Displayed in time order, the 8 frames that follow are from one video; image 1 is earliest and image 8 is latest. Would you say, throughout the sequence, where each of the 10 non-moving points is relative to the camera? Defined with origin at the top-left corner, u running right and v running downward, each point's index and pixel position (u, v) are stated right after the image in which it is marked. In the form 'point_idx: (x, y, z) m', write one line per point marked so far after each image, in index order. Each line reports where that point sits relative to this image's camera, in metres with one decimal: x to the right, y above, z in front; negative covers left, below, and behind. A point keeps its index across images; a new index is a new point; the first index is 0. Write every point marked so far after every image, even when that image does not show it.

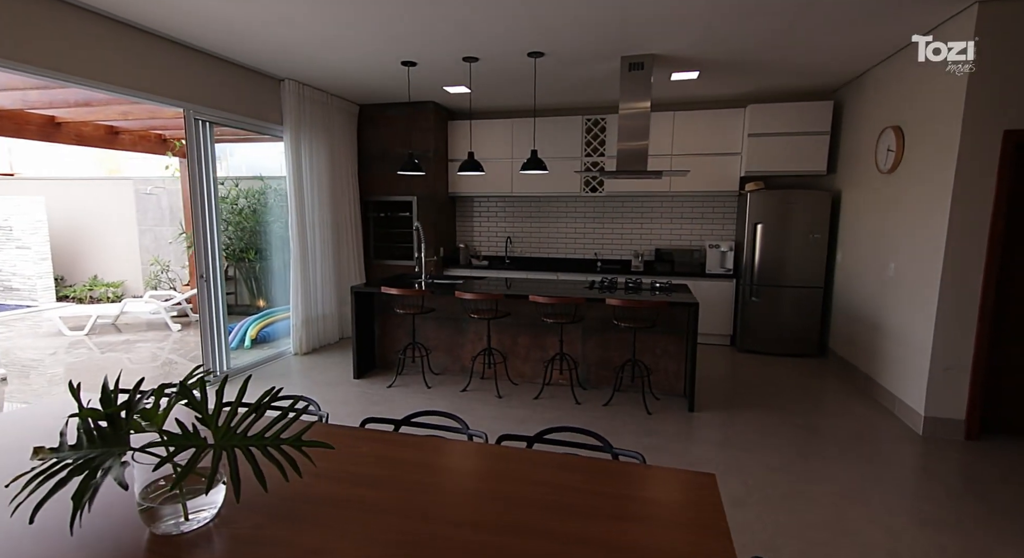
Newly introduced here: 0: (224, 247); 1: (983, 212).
0: (-2.6, +0.3, +4.5) m
1: (+3.1, +0.4, +3.2) m
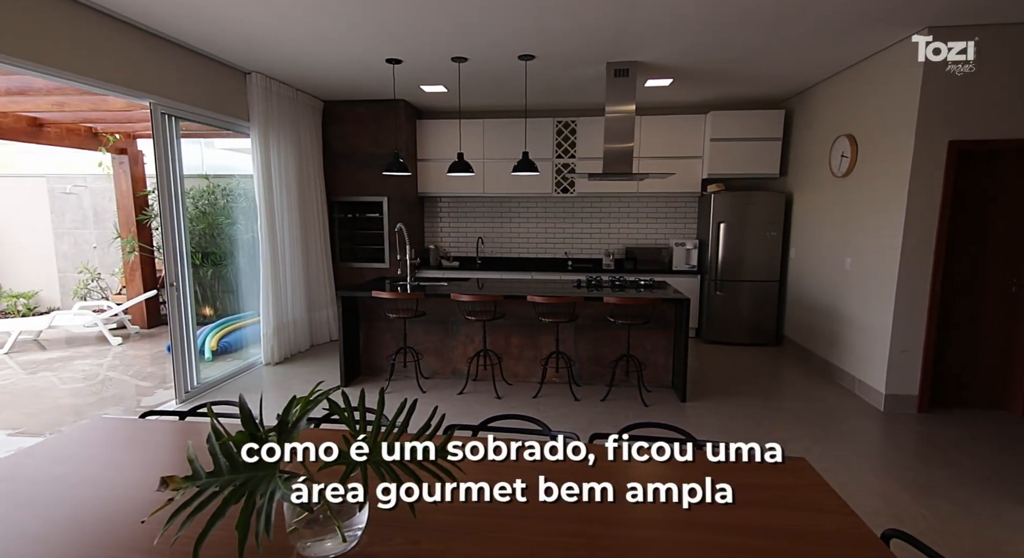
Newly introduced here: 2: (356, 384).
0: (-2.7, +0.3, +4.2) m
1: (+3.1, +0.5, +3.7) m
2: (-1.4, -0.9, +4.4) m
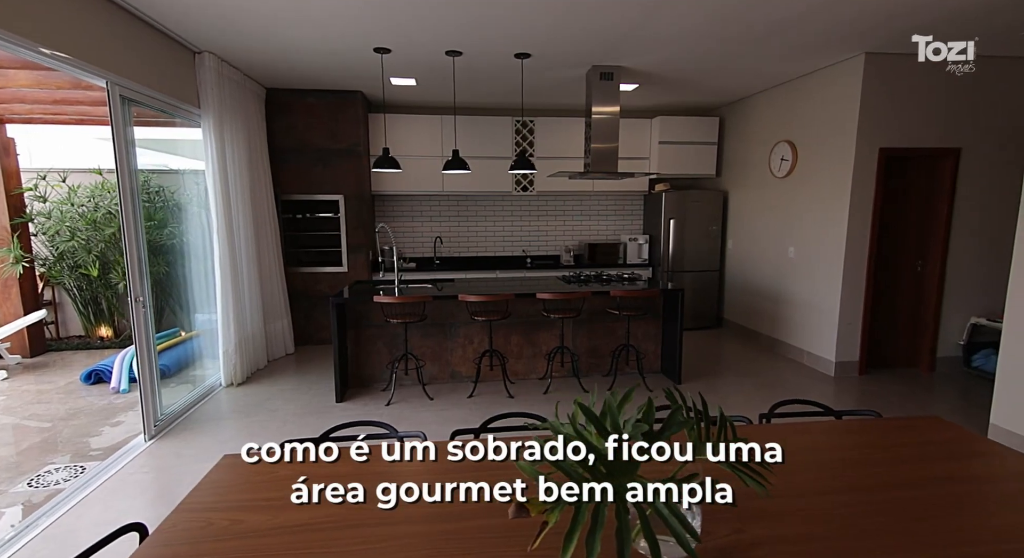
0: (-2.6, +0.2, +3.5) m
1: (+3.2, +0.7, +4.4) m
2: (-1.3, -1.0, +4.0) m
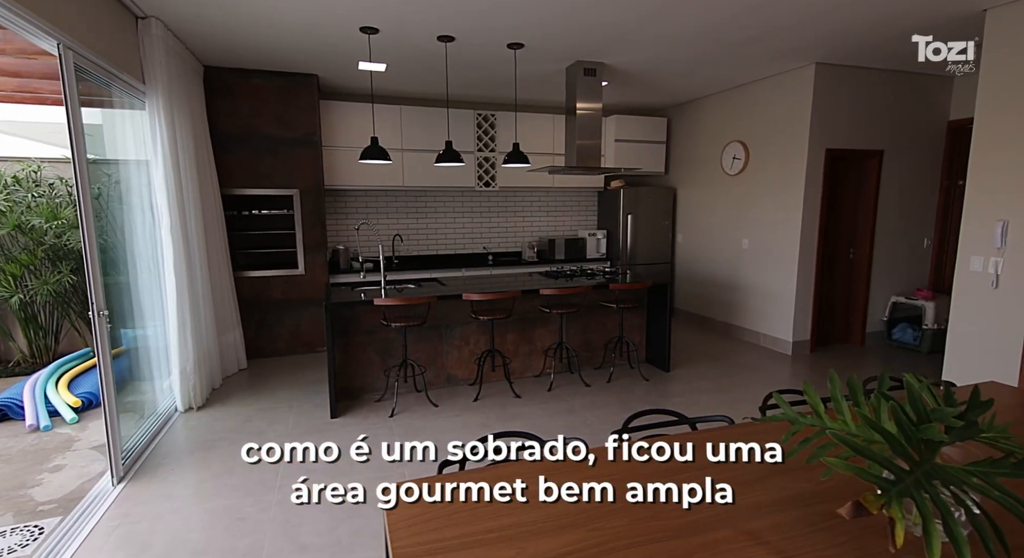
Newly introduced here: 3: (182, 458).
0: (-2.4, +0.1, +2.9) m
1: (+3.0, +0.8, +4.9) m
2: (-1.2, -1.0, +3.7) m
3: (-2.1, -1.1, +3.1) m
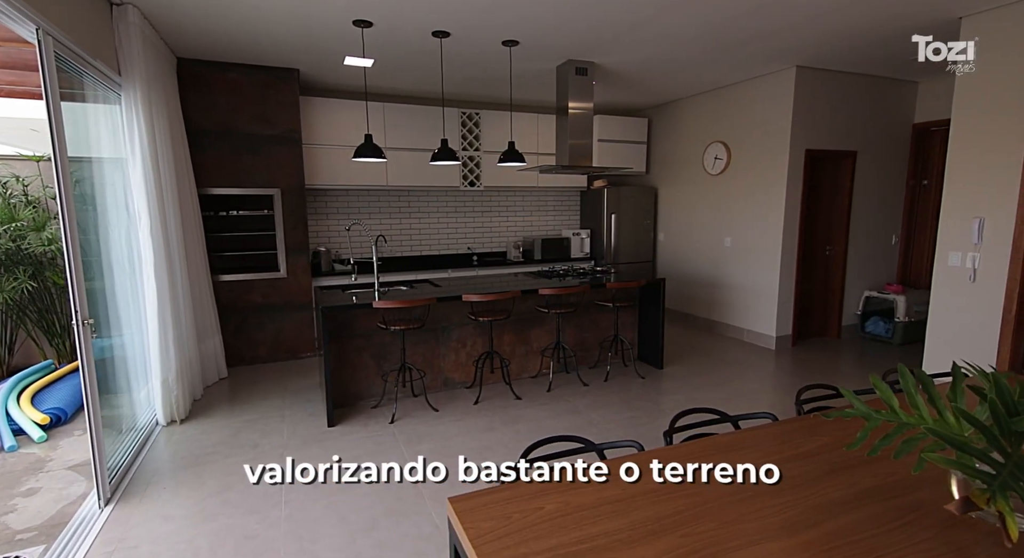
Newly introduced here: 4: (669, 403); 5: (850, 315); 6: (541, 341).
0: (-2.3, +0.1, +2.7) m
1: (+2.9, +0.8, +5.1) m
2: (-1.2, -1.0, +3.5) m
3: (-2.0, -1.1, +2.9) m
4: (+1.3, -1.0, +3.9) m
5: (+3.9, -0.4, +5.7) m
6: (+0.3, -0.5, +4.4) m
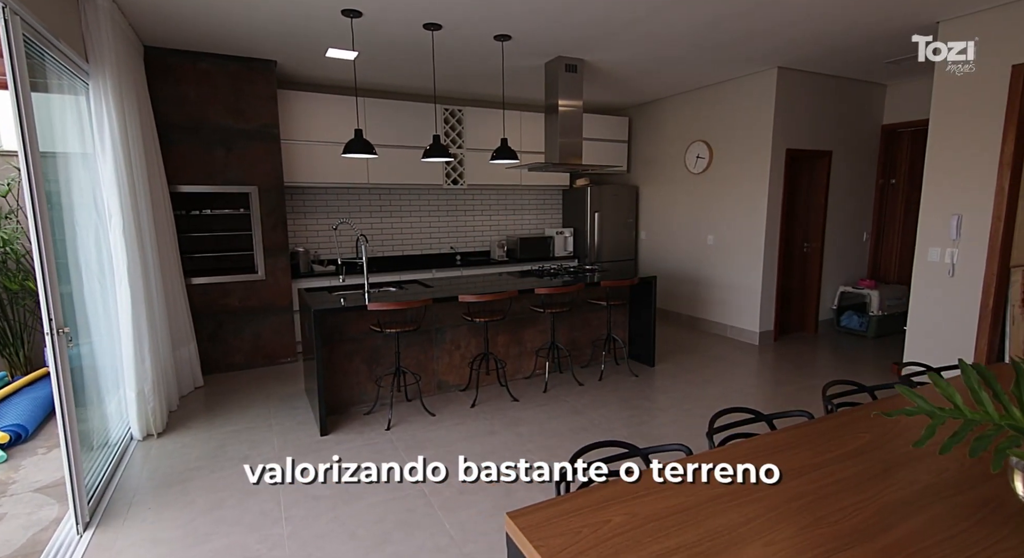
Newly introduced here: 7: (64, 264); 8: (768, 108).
0: (-2.3, +0.1, +2.5) m
1: (+2.8, +0.9, +5.2) m
2: (-1.2, -1.0, +3.4) m
3: (-1.9, -1.2, +2.7) m
4: (+1.2, -1.0, +3.9) m
5: (+3.7, -0.4, +5.9) m
6: (+0.2, -0.5, +4.3) m
7: (-2.4, +0.1, +2.7) m
8: (+2.6, +1.8, +5.1) m
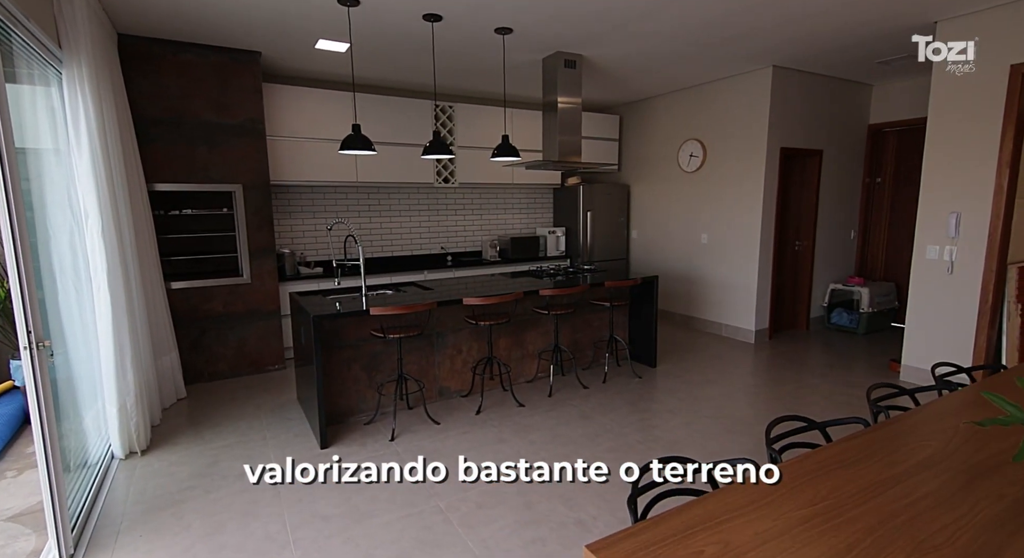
0: (-2.2, 0.0, +2.2) m
1: (+2.7, +0.9, +5.2) m
2: (-1.1, -1.0, +3.2) m
3: (-1.8, -1.2, +2.5) m
4: (+1.3, -1.0, +3.9) m
5: (+3.7, -0.3, +5.9) m
6: (+0.2, -0.5, +4.2) m
7: (-2.3, 0.0, +2.4) m
8: (+2.6, +1.8, +5.1) m
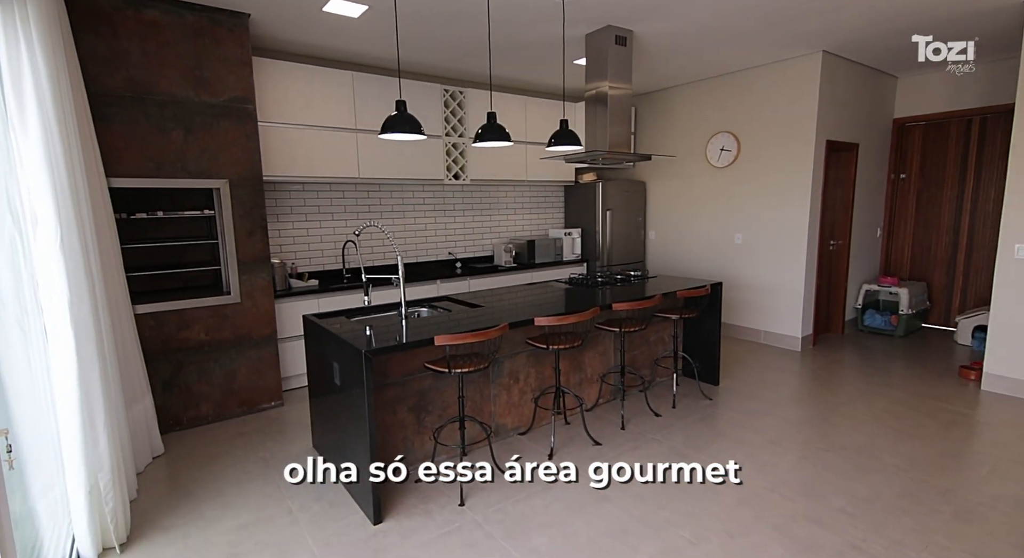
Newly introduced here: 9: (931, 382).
0: (-1.6, -0.1, +1.4) m
1: (+3.0, +0.9, +4.9) m
2: (-0.6, -1.2, +2.5) m
3: (-1.2, -1.3, +1.7) m
4: (+1.7, -1.0, +3.4) m
5: (+3.9, -0.3, +5.7) m
6: (+0.6, -0.6, +3.6) m
7: (-1.7, -0.1, +1.6) m
8: (+2.8, +1.7, +4.7) m
9: (+3.5, -0.9, +4.2) m
